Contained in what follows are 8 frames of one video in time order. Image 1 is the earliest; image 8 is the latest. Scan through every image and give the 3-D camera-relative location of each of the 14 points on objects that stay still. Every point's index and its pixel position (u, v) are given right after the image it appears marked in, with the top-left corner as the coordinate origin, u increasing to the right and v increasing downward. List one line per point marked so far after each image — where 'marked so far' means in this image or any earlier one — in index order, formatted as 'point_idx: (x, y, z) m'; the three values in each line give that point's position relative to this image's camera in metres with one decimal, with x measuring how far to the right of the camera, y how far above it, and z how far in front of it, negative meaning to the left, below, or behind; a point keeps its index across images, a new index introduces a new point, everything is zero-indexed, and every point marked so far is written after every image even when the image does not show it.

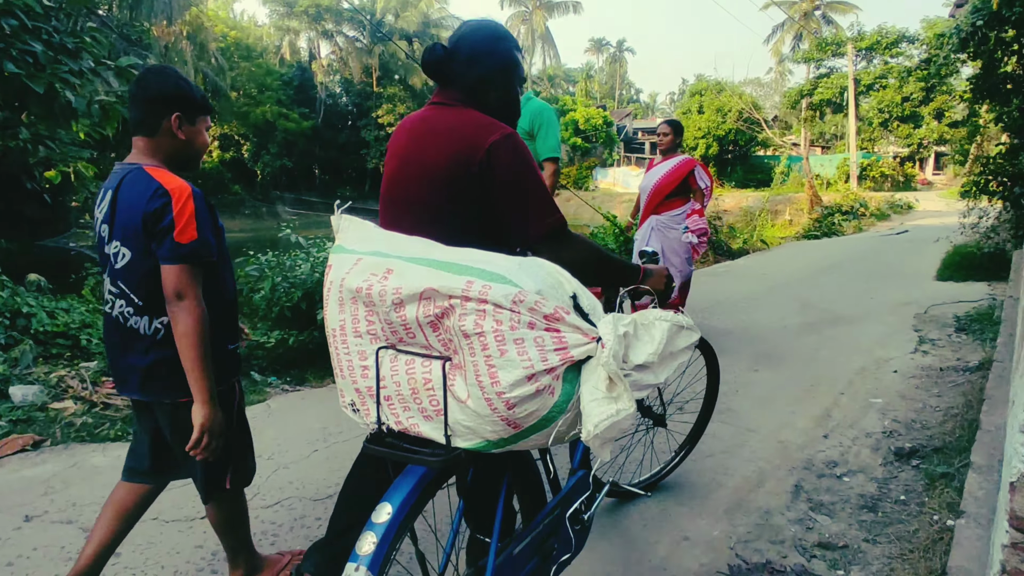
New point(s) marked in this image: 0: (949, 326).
0: (+3.8, -0.3, +5.4) m
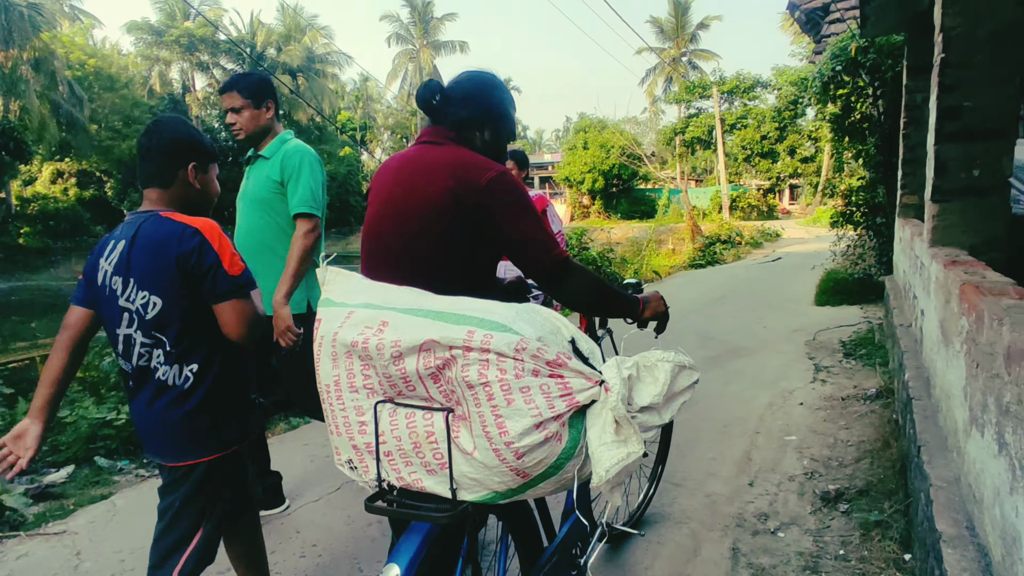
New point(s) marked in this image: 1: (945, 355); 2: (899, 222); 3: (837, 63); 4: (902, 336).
0: (+3.0, -0.6, +5.6) m
1: (+1.6, -0.3, +2.3) m
2: (+3.5, +0.6, +5.6) m
3: (+3.8, +2.6, +7.1) m
4: (+2.3, -0.3, +3.7) m
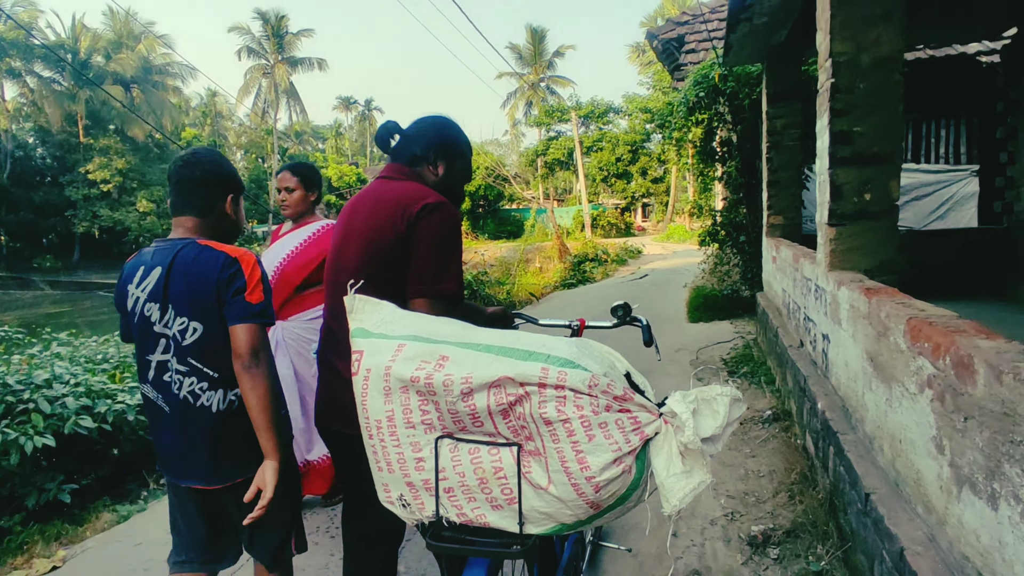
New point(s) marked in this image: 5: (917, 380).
0: (+1.9, -0.8, +5.7) m
1: (+1.3, -0.4, +2.1) m
2: (+2.4, +0.4, +5.8) m
3: (+2.3, +2.4, +7.4) m
4: (+1.7, -0.4, +3.7) m
5: (+1.2, -0.3, +1.8) m
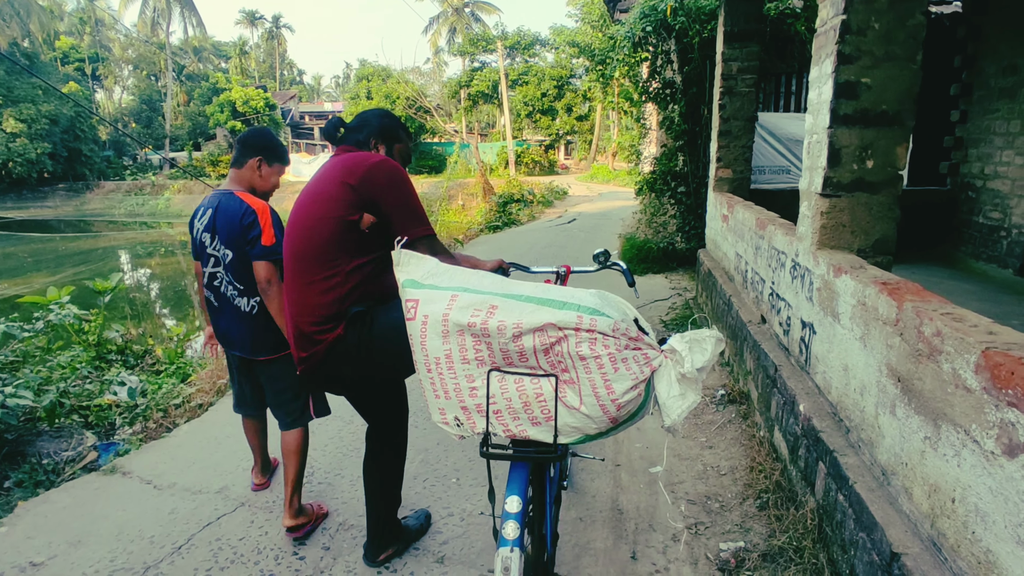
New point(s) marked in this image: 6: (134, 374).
0: (+1.3, -0.4, +5.3) m
1: (+1.1, -0.4, +1.7) m
2: (+1.8, +0.8, +5.4) m
3: (+1.5, +2.9, +6.8) m
4: (+1.3, -0.3, +3.3) m
5: (+1.0, -0.3, +1.3) m
6: (-3.1, -0.7, +5.0) m
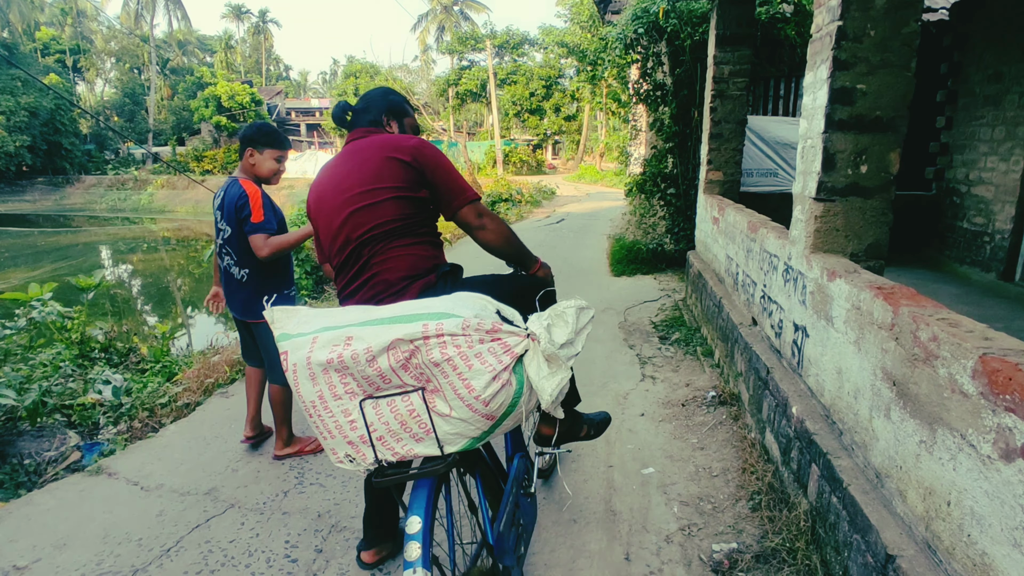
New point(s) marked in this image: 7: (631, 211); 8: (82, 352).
0: (+1.2, -0.4, +5.4) m
1: (+1.1, -0.4, +1.7) m
2: (+1.7, +0.8, +5.4) m
3: (+1.4, +2.9, +6.8) m
4: (+1.3, -0.3, +3.3) m
5: (+1.1, -0.3, +1.3) m
6: (-3.2, -0.7, +4.9) m
7: (+1.8, +1.2, +9.4) m
8: (-3.6, -0.5, +5.2) m
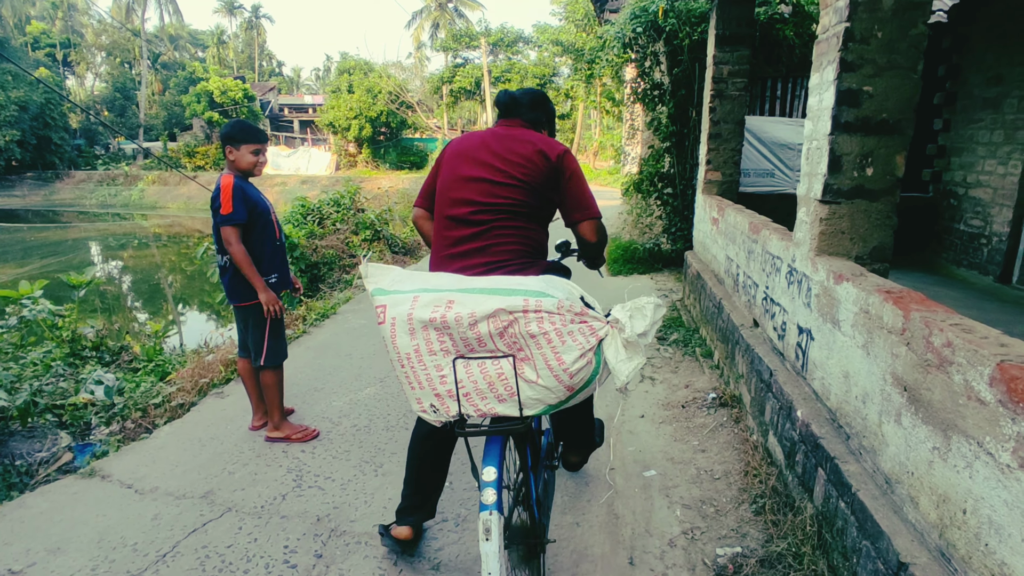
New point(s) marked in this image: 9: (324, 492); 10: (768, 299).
0: (+1.2, -0.4, +5.3) m
1: (+1.1, -0.4, +1.7) m
2: (+1.7, +0.8, +5.4) m
3: (+1.4, +2.9, +6.8) m
4: (+1.3, -0.3, +3.3) m
5: (+1.1, -0.3, +1.3) m
6: (-3.2, -0.7, +4.9) m
7: (+1.7, +1.2, +9.3) m
8: (-3.7, -0.5, +5.1) m
9: (-0.9, -1.0, +2.9) m
10: (+1.4, -0.1, +3.3) m
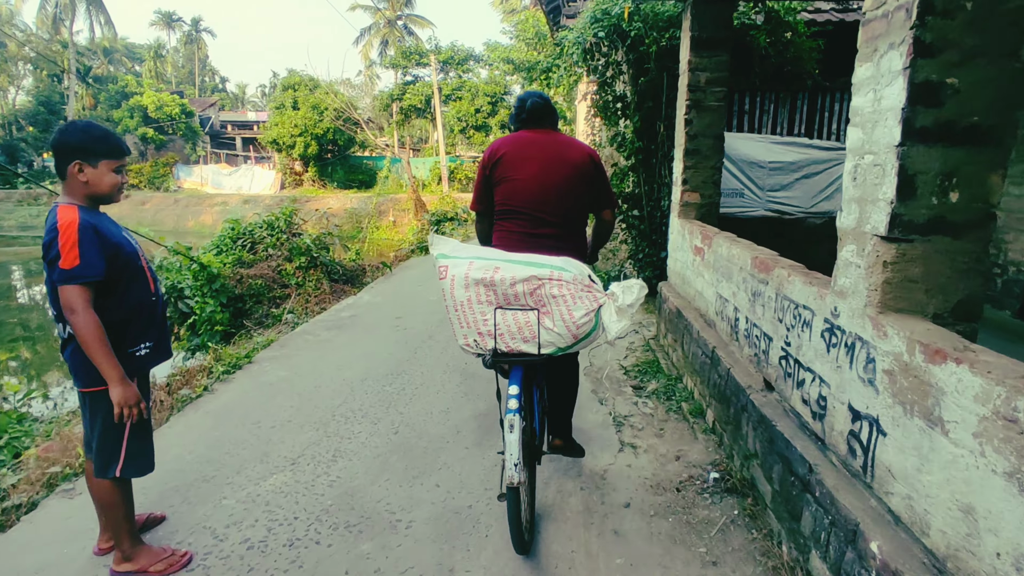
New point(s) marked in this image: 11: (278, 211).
0: (+0.8, -0.7, +4.6) m
1: (+1.0, -0.6, +0.9) m
2: (+1.3, +0.5, +4.7) m
3: (+0.9, +2.6, +6.1) m
4: (+1.1, -0.5, +2.5) m
5: (+1.0, -0.5, +0.5) m
6: (-3.5, -1.0, +3.8) m
7: (+1.1, +0.8, +8.6) m
8: (-4.0, -0.9, +4.0) m
9: (-1.1, -1.2, +2.0) m
10: (+1.2, -0.3, +2.6) m
11: (-4.1, +1.4, +10.8) m
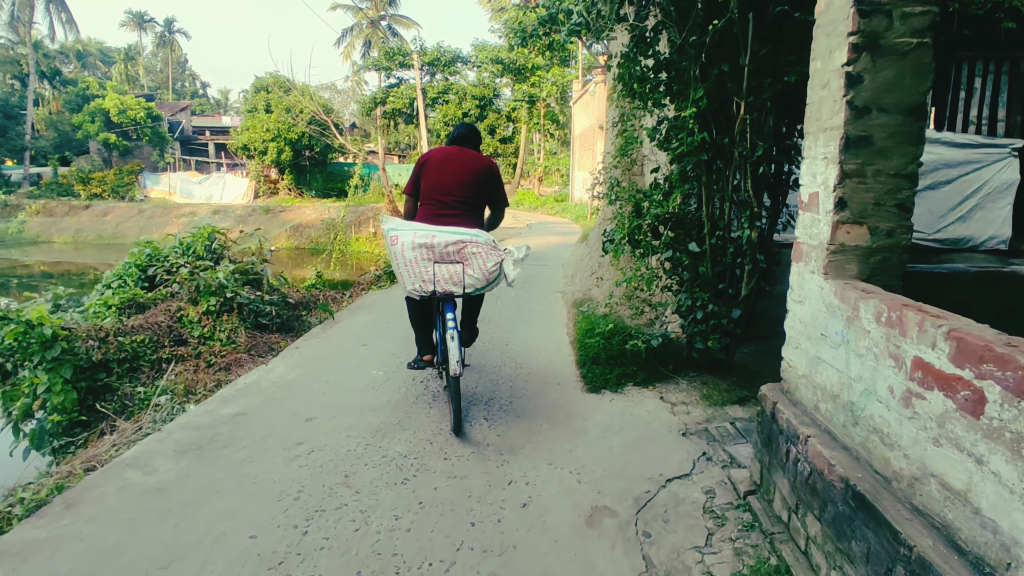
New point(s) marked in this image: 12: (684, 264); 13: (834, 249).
0: (+0.8, -1.2, +2.0) m
1: (+1.0, -1.1, -1.6) m
2: (+1.2, 0.0, +2.2) m
3: (+0.7, +2.0, +3.6) m
4: (+1.0, -1.0, 0.0) m
5: (+1.0, -1.0, -2.0) m
6: (-3.6, -1.5, +1.2) m
7: (+0.9, +0.2, +6.1) m
8: (-4.1, -1.4, +1.4) m
9: (-1.1, -1.7, -0.6) m
10: (+1.1, -0.8, +0.1) m
11: (-4.3, +0.8, +8.2) m
12: (+1.2, +0.2, +4.2) m
13: (+1.3, +0.2, +2.4) m
